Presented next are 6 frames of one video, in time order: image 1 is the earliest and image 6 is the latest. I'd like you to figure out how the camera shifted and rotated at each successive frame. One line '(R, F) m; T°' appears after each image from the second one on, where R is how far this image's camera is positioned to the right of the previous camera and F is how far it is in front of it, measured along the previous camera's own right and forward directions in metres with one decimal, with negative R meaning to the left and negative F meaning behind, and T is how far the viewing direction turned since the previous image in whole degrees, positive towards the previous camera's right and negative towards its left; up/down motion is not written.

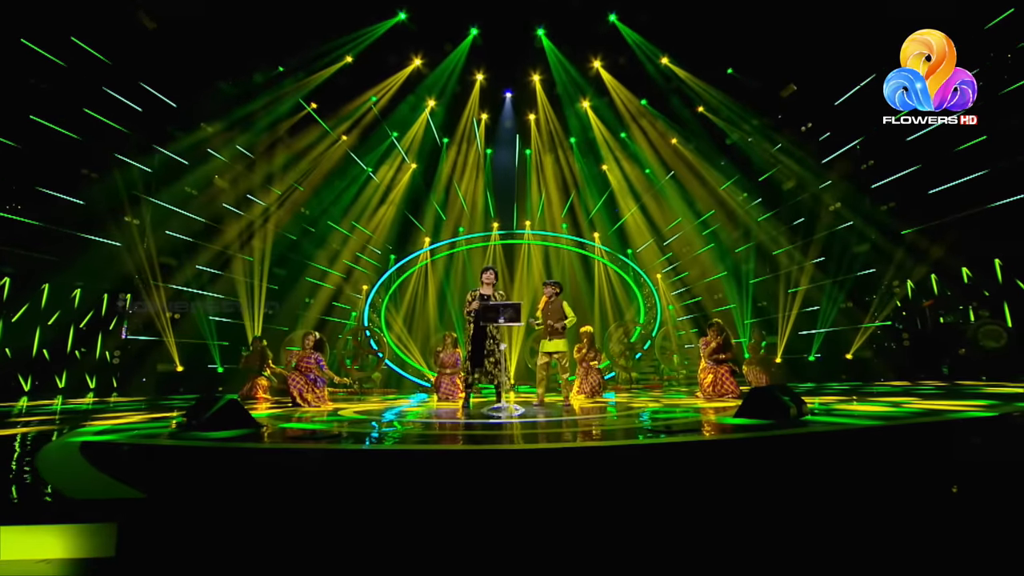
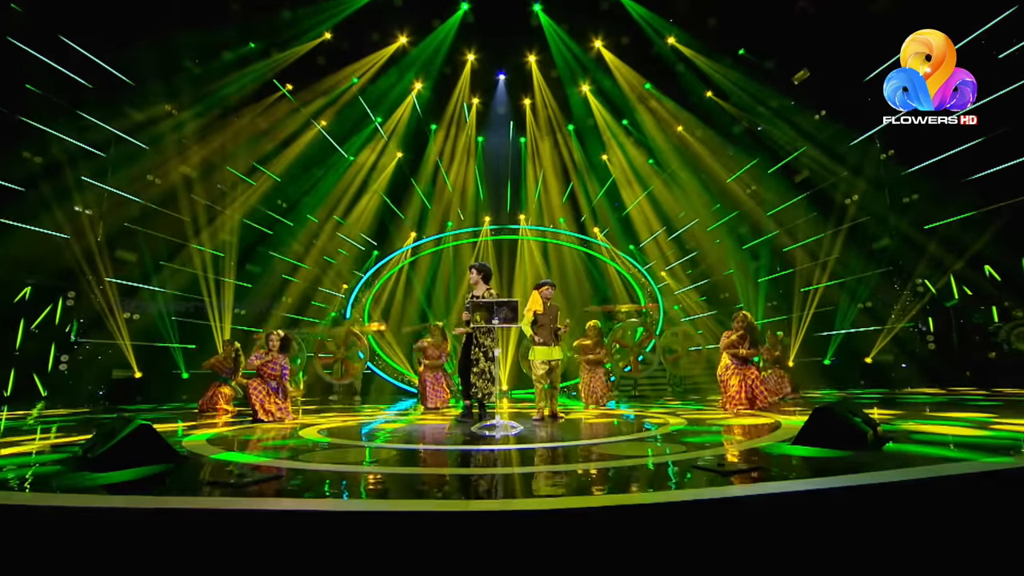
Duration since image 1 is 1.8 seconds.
(-0.1, +1.1) m; +1°
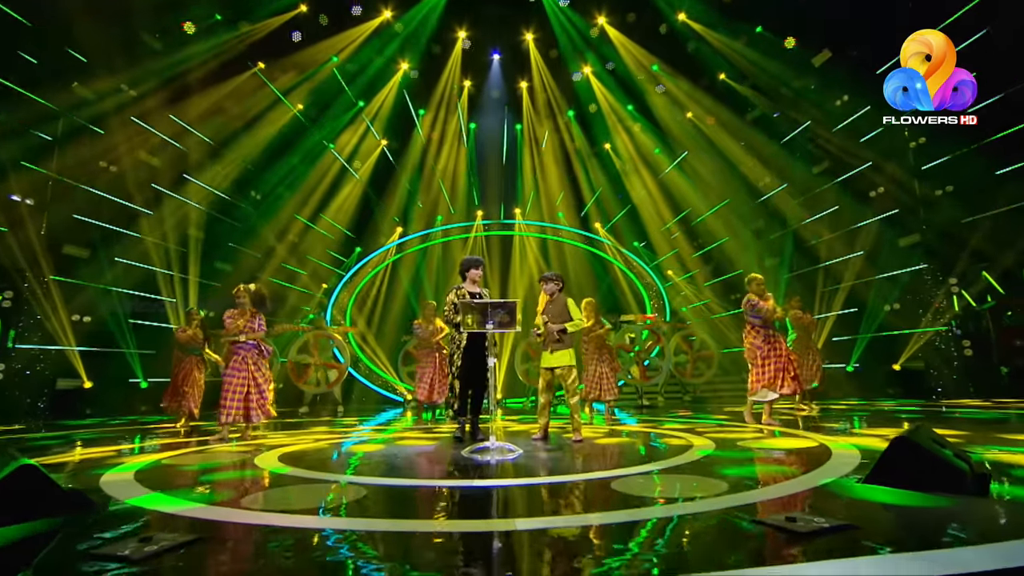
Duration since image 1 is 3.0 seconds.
(-0.1, +1.1) m; +1°
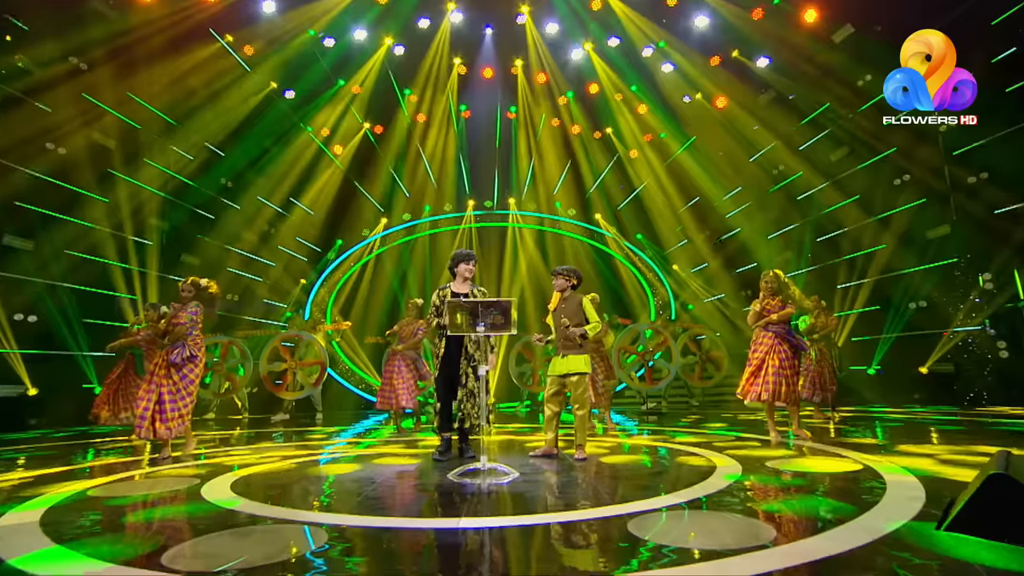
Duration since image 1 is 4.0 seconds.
(0.0, +0.9) m; +1°
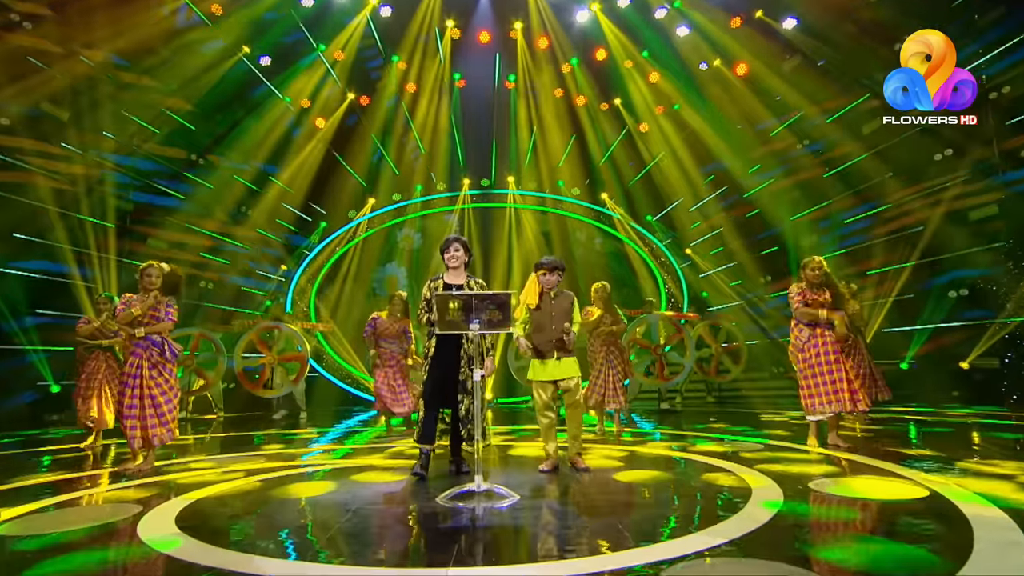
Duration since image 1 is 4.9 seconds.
(0.0, +0.9) m; 0°
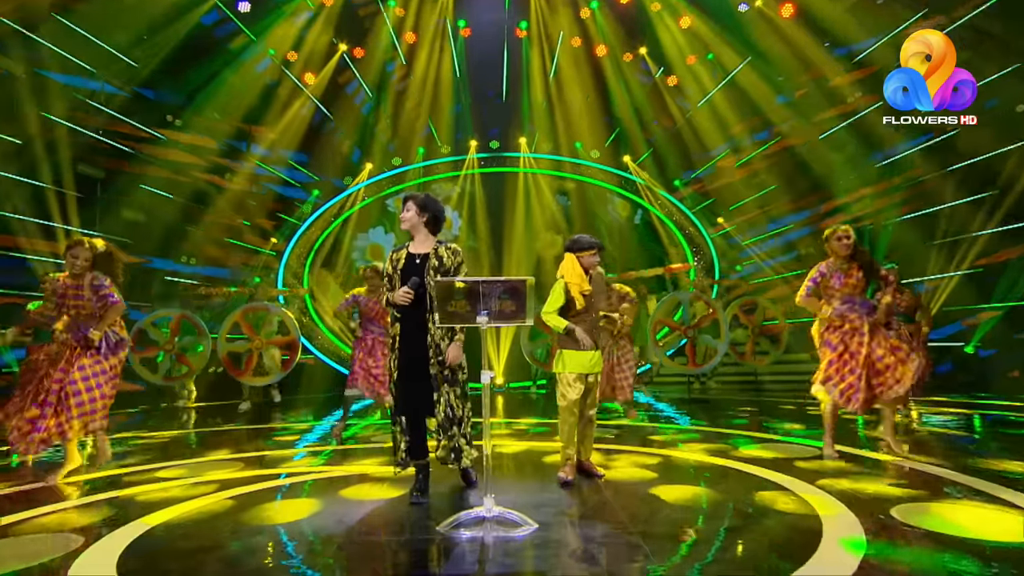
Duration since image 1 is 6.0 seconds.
(0.0, +1.0) m; -1°
